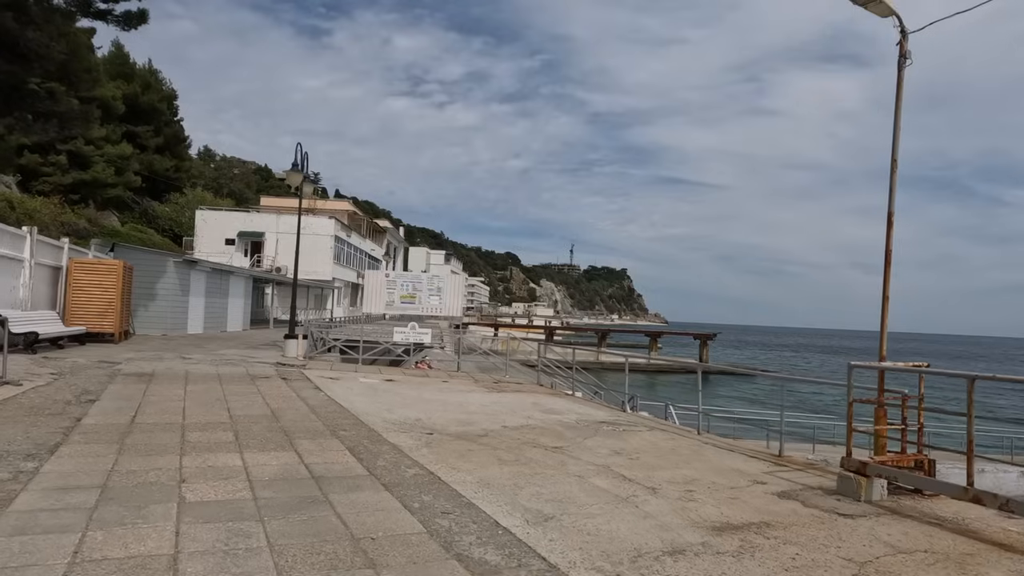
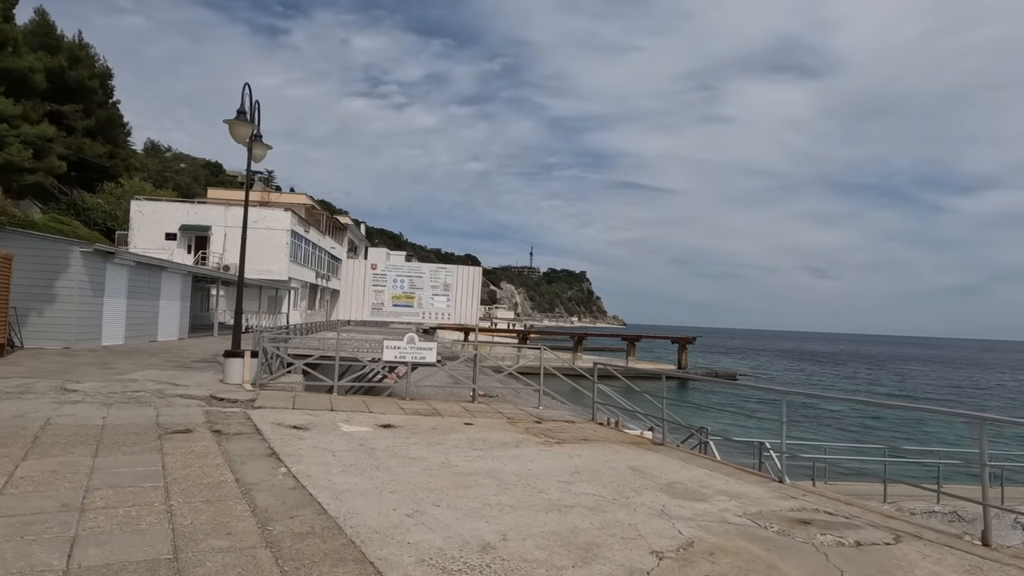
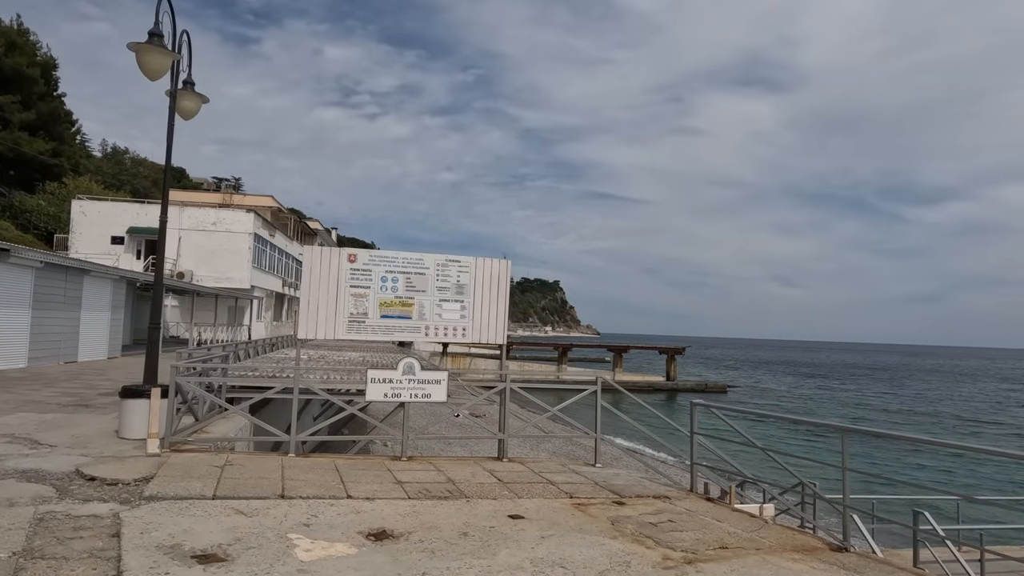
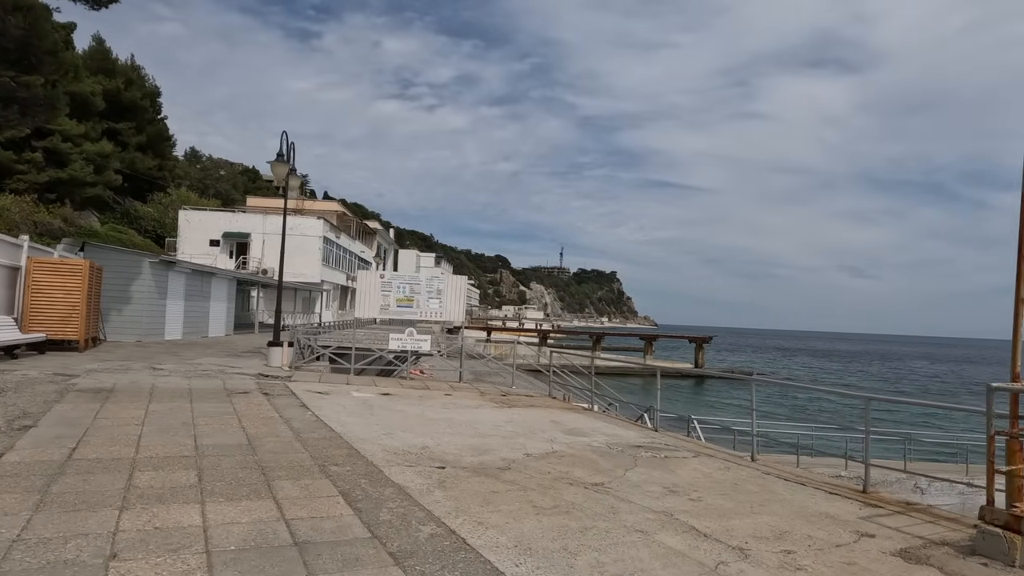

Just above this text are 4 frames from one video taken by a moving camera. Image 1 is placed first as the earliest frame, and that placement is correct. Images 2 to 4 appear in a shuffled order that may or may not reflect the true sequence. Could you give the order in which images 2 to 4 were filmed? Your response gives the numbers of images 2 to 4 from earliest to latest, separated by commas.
4, 2, 3
